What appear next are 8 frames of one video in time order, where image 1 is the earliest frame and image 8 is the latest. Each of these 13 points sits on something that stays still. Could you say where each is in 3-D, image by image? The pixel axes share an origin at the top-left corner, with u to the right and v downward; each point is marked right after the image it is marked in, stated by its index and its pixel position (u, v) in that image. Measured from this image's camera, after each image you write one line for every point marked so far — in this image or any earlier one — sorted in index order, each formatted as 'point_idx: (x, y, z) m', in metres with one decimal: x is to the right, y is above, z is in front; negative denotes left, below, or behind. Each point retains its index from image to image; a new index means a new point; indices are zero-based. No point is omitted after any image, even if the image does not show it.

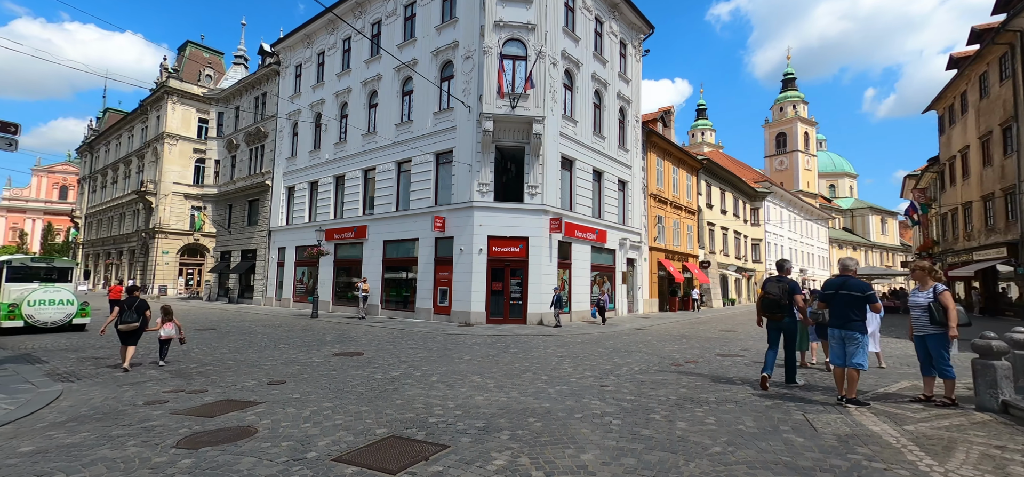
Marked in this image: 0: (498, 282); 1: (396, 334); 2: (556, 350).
0: (-0.7, -1.9, +19.5) m
1: (-3.8, -3.2, +15.4) m
2: (+1.1, -2.7, +11.2) m
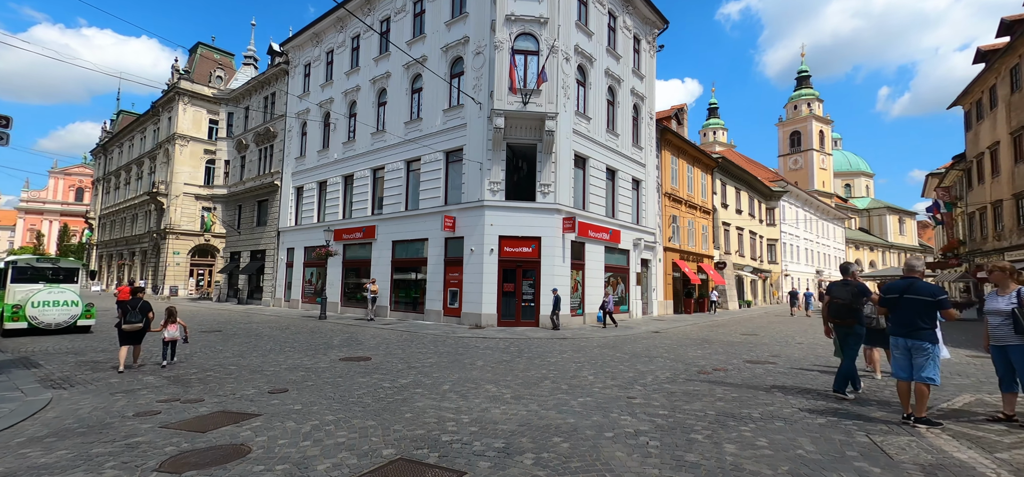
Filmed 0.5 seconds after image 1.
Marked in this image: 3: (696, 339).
0: (-0.2, -1.9, +19.0) m
1: (-3.4, -3.2, +14.9) m
2: (+1.4, -2.7, +10.7) m
3: (+5.6, -3.1, +14.1) m
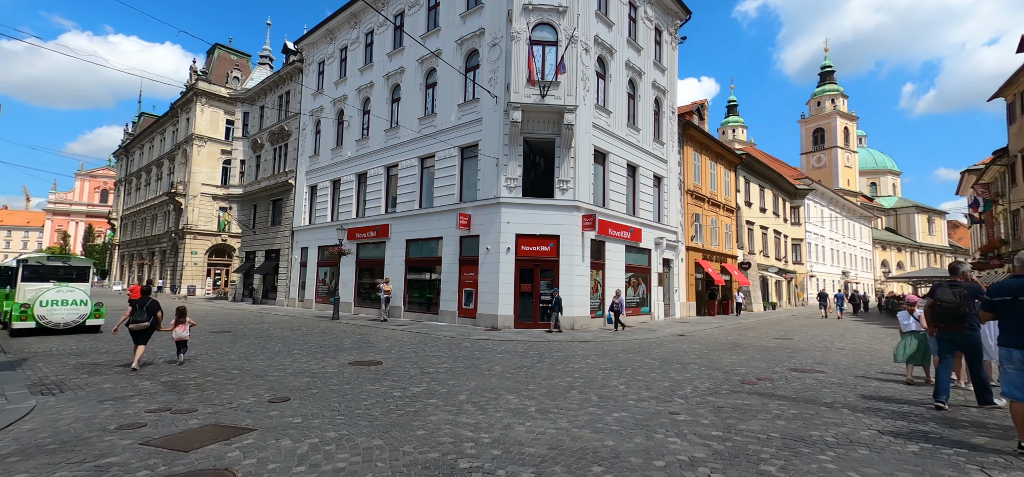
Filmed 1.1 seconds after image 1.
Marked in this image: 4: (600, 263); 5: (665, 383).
0: (+0.5, -1.8, +18.3) m
1: (-2.9, -3.1, +14.3) m
2: (+1.8, -2.6, +9.9) m
3: (+6.2, -3.0, +13.3) m
4: (+3.7, -1.1, +19.5) m
5: (+2.4, -2.2, +7.1) m
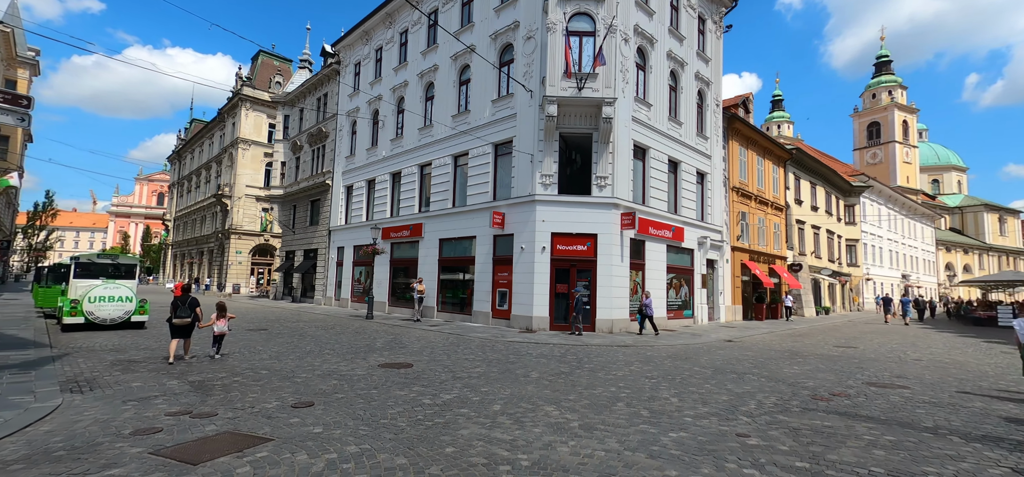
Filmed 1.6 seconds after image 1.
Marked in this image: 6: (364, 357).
0: (+1.9, -1.8, +17.6) m
1: (-1.8, -3.1, +13.8) m
2: (+2.6, -2.6, +9.2) m
3: (+7.1, -3.0, +12.2) m
4: (+5.1, -1.0, +18.6) m
5: (+2.9, -2.2, +6.3) m
6: (-3.2, -2.6, +10.1) m
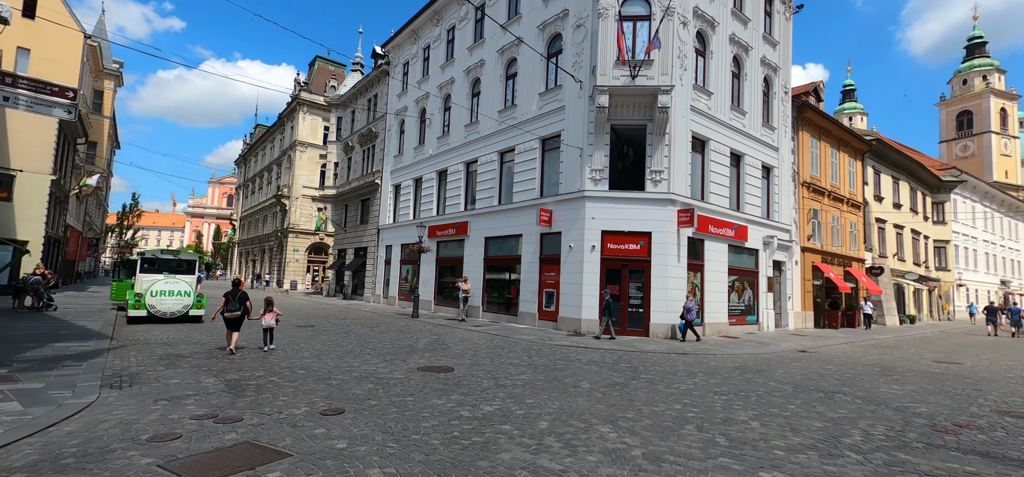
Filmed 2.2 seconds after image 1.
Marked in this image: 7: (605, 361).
0: (+3.6, -1.7, +16.6) m
1: (-0.4, -3.0, +13.2) m
2: (+3.4, -2.5, +8.1) m
3: (+8.3, -2.9, +10.6) m
4: (+7.0, -1.0, +17.2) m
5: (+3.5, -2.1, +5.2) m
6: (-2.3, -2.5, +9.7) m
7: (+2.1, -2.8, +10.5) m
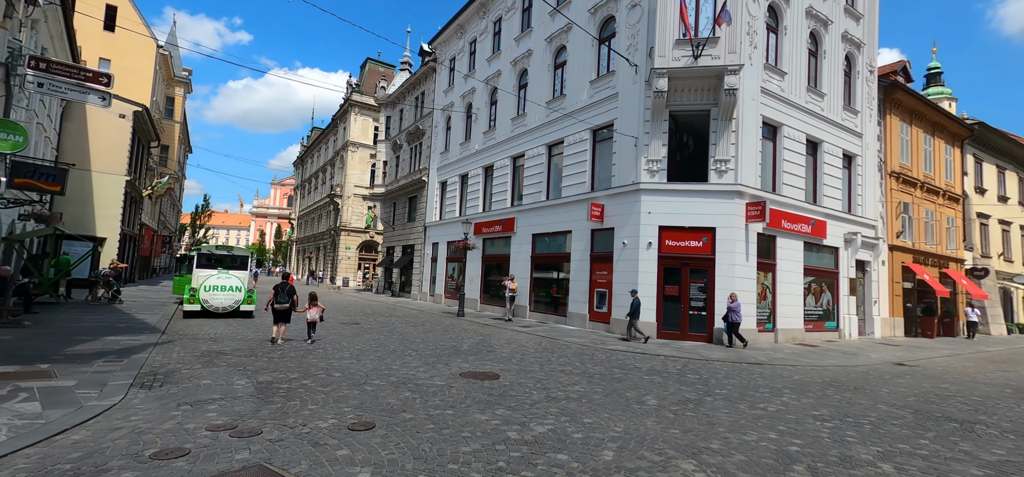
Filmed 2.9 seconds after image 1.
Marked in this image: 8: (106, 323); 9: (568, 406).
0: (+5.3, -1.6, +15.3) m
1: (+0.9, -2.9, +12.3) m
2: (+4.2, -2.4, +6.8) m
3: (+9.3, -2.8, +8.9) m
4: (+8.7, -0.8, +15.6) m
5: (+4.0, -2.0, +4.0) m
6: (-1.3, -2.4, +9.0) m
7: (+3.1, -2.7, +9.3) m
8: (-11.2, -2.4, +12.8) m
9: (+0.7, -2.2, +6.0) m
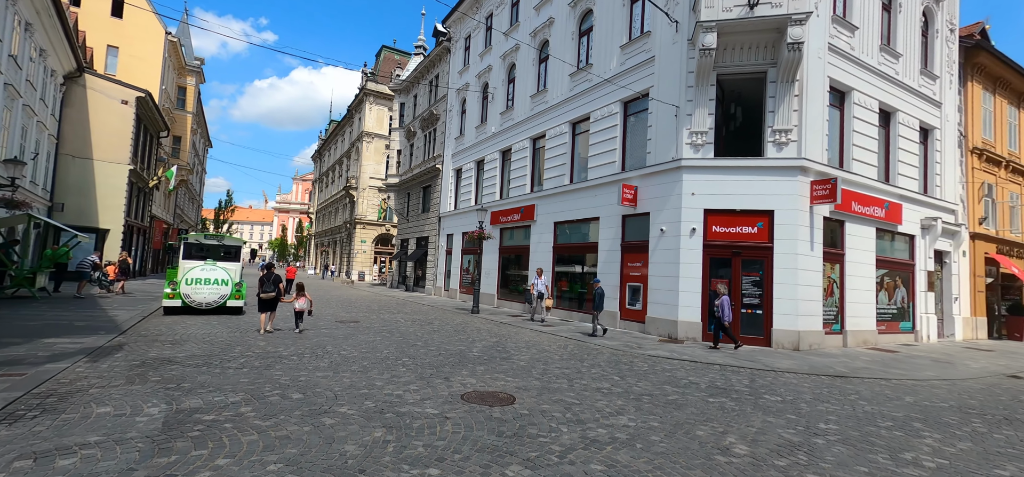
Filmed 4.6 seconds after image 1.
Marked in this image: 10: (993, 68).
0: (+5.8, -1.2, +13.0) m
1: (+1.3, -2.5, +10.2) m
2: (+4.5, -2.1, +4.6) m
3: (+9.6, -2.5, +6.4) m
4: (+9.2, -0.4, +13.1) m
5: (+4.1, -1.7, +1.7) m
6: (-1.0, -2.1, +7.0) m
7: (+3.4, -2.3, +7.1) m
8: (-10.8, -2.0, +11.2) m
9: (+0.9, -1.9, +3.9) m
10: (+18.3, +6.5, +17.5) m
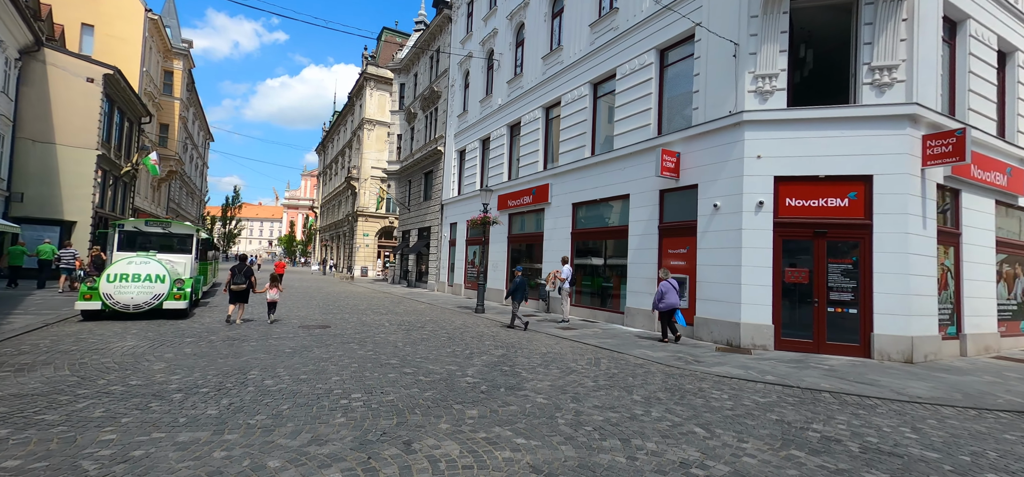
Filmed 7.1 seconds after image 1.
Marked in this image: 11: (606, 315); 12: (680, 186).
0: (+6.1, -0.7, +9.8) m
1: (+1.5, -2.1, +7.2) m
2: (+4.5, -1.7, +1.5) m
3: (+9.7, -2.0, +3.2) m
4: (+9.5, +0.1, +9.9) m
5: (+4.1, -1.3, -1.4) m
6: (-0.9, -1.7, +4.0) m
7: (+3.6, -1.9, +4.0) m
8: (-10.6, -1.7, +8.4) m
9: (+0.9, -1.5, +0.9) m
10: (+18.5, +7.2, +14.0) m
11: (+2.9, -2.3, +13.7) m
12: (+4.3, +1.4, +11.7) m
